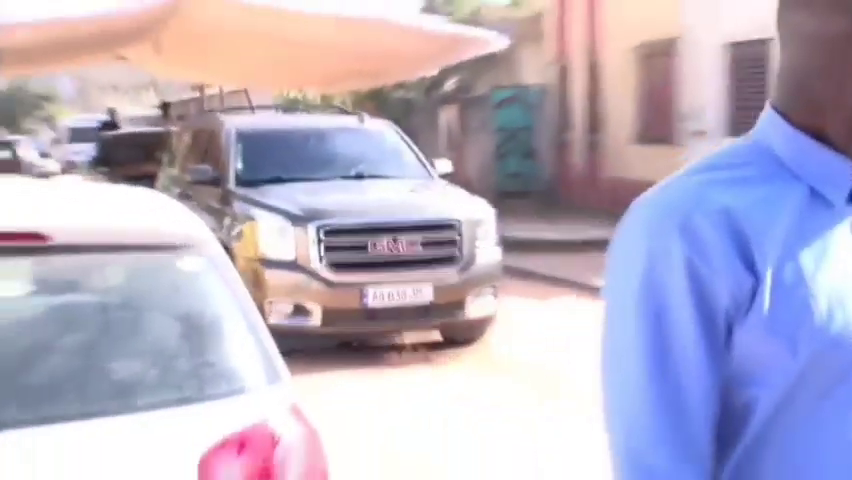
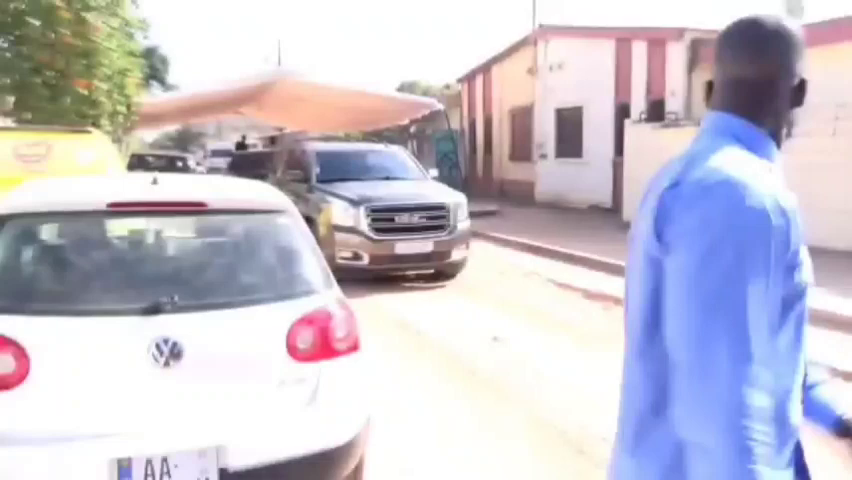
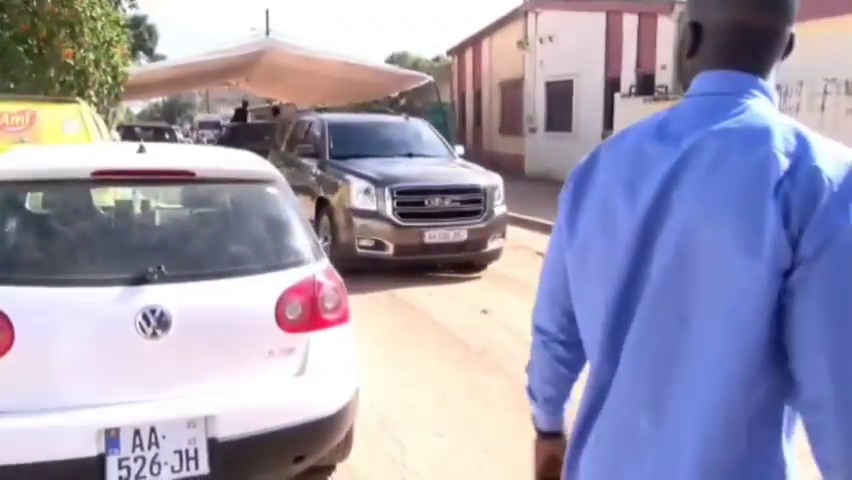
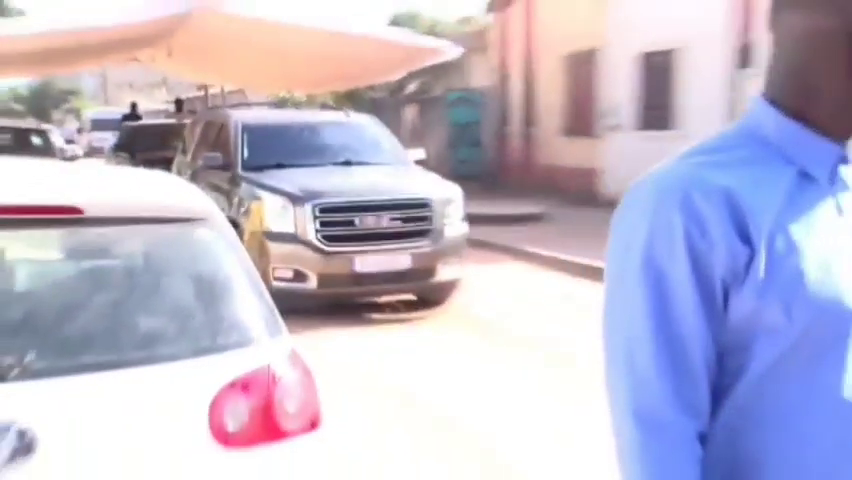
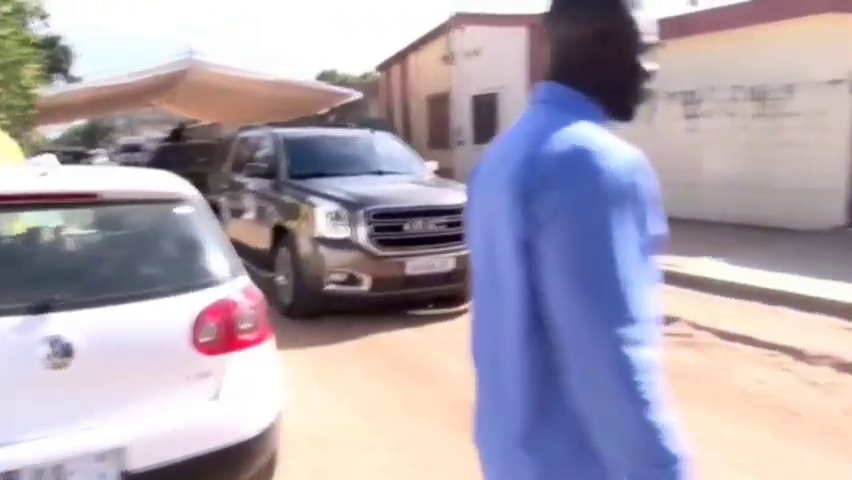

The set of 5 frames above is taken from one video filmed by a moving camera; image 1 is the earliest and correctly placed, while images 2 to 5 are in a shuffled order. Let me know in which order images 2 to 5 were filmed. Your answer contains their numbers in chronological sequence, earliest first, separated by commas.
4, 2, 3, 5
